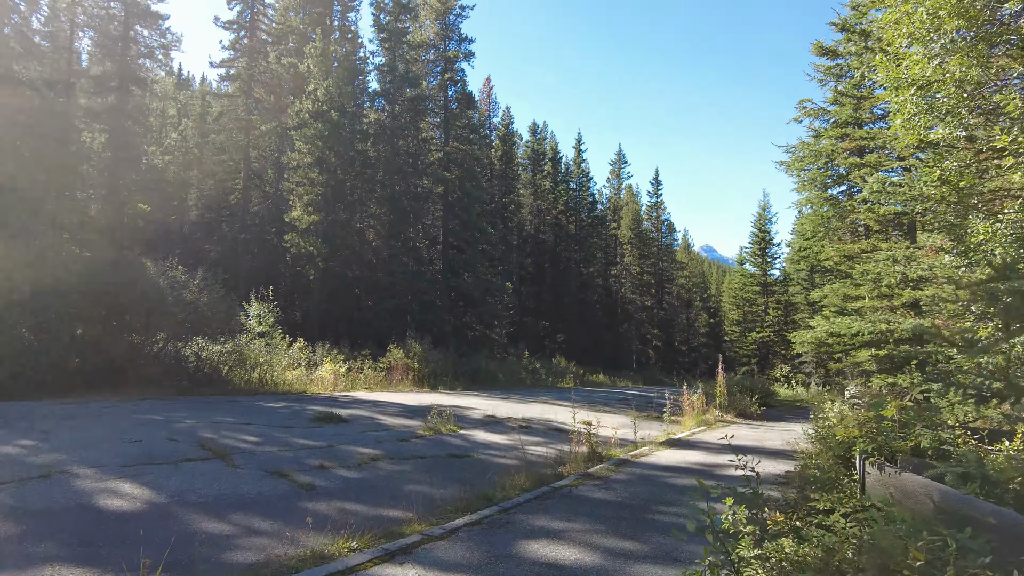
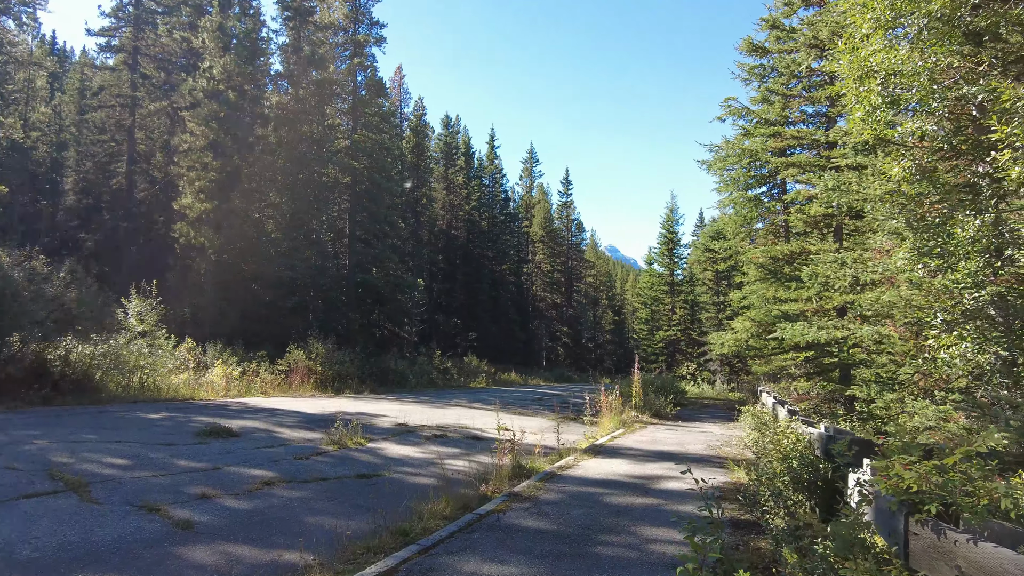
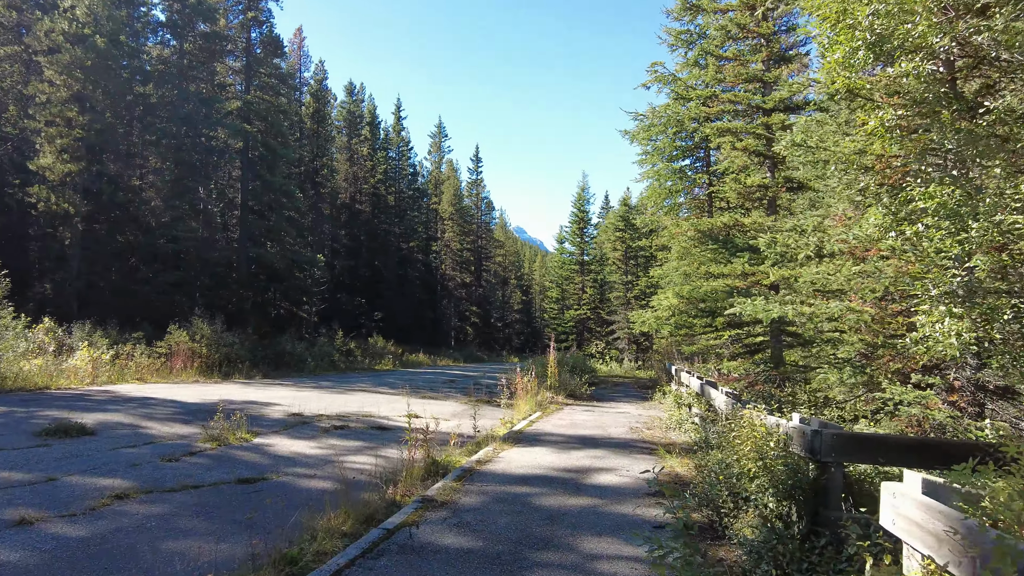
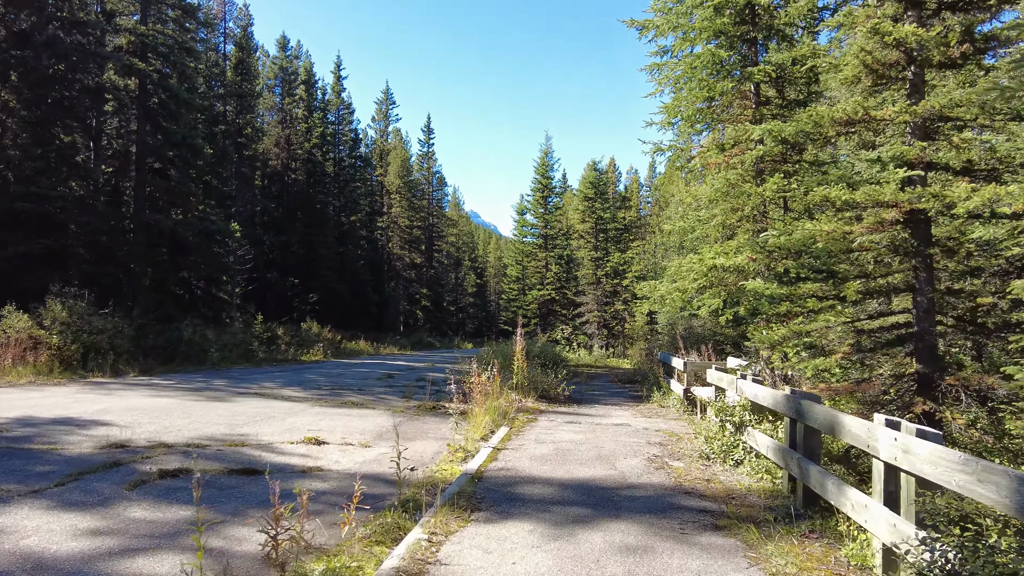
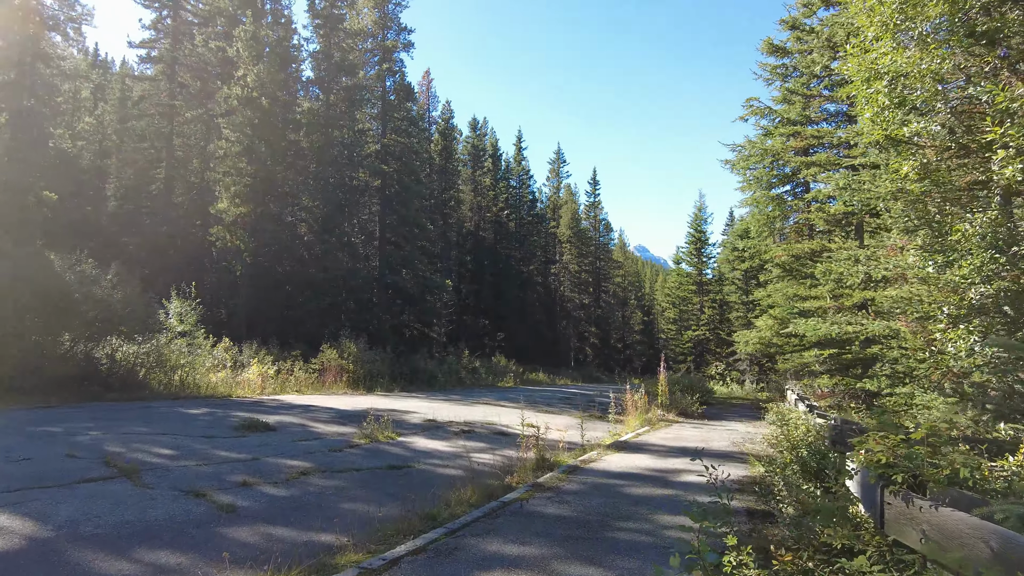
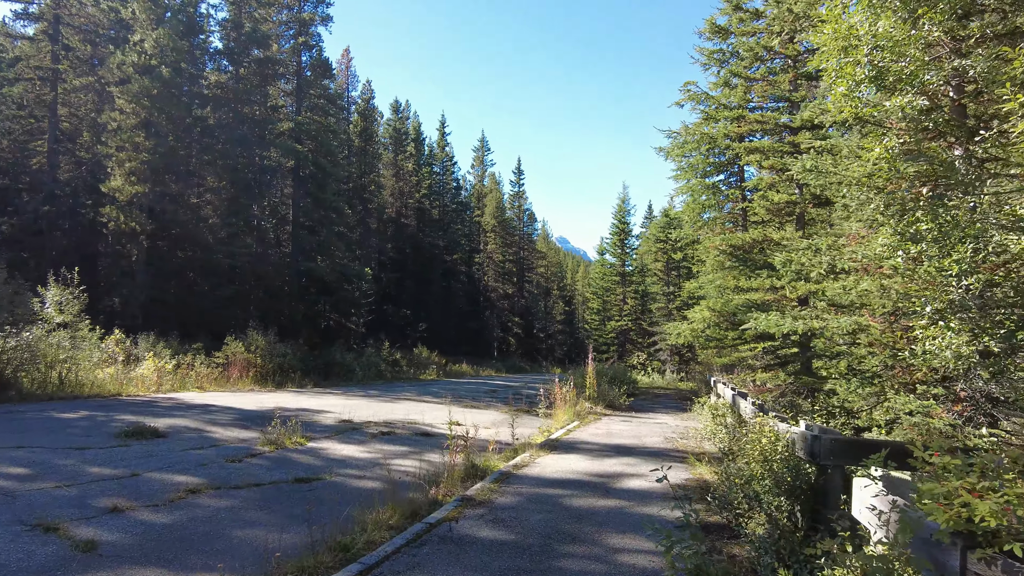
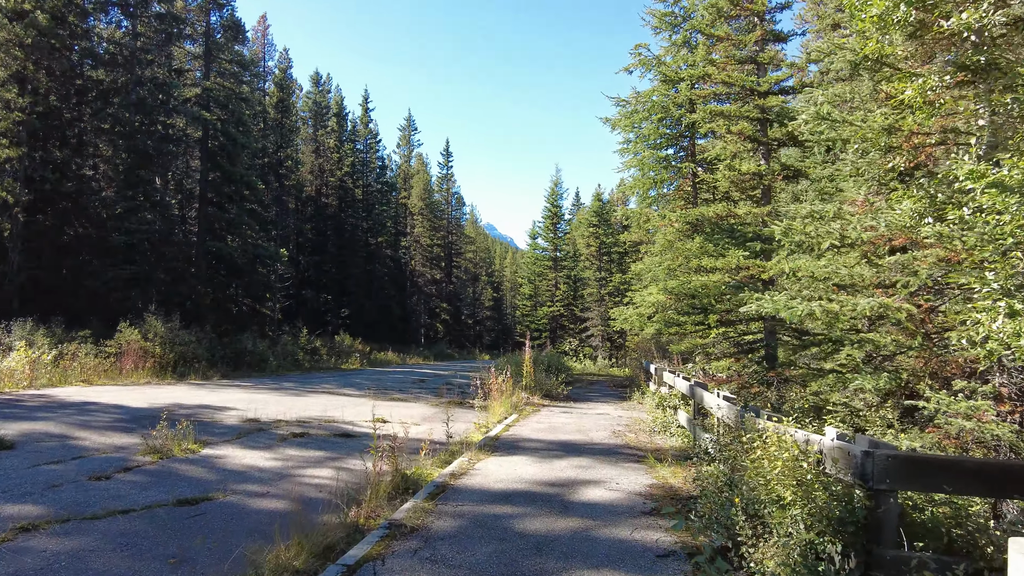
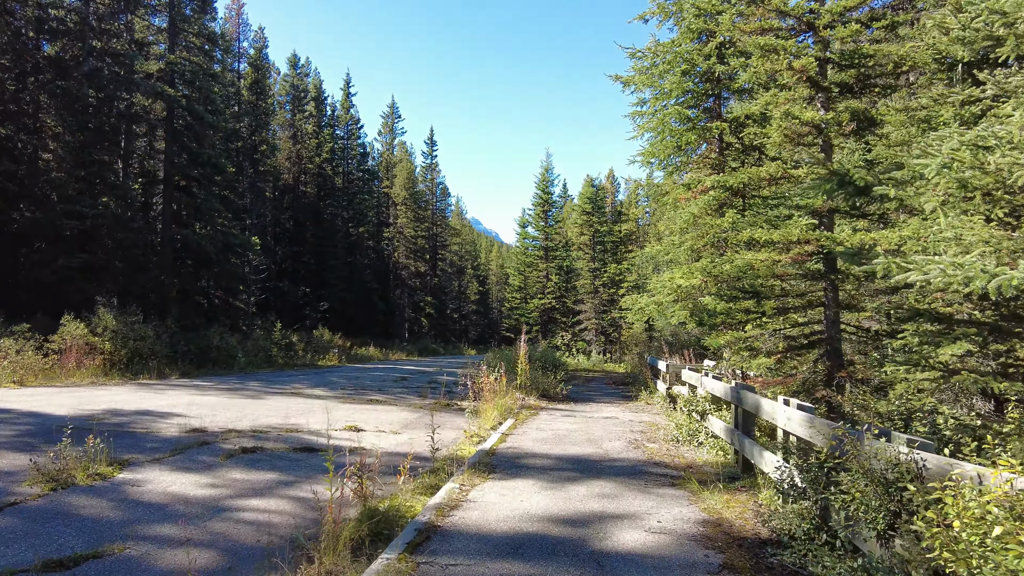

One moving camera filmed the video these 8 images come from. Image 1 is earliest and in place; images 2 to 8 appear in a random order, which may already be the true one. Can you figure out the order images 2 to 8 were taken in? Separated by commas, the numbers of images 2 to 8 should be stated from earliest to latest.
5, 2, 6, 3, 7, 8, 4
